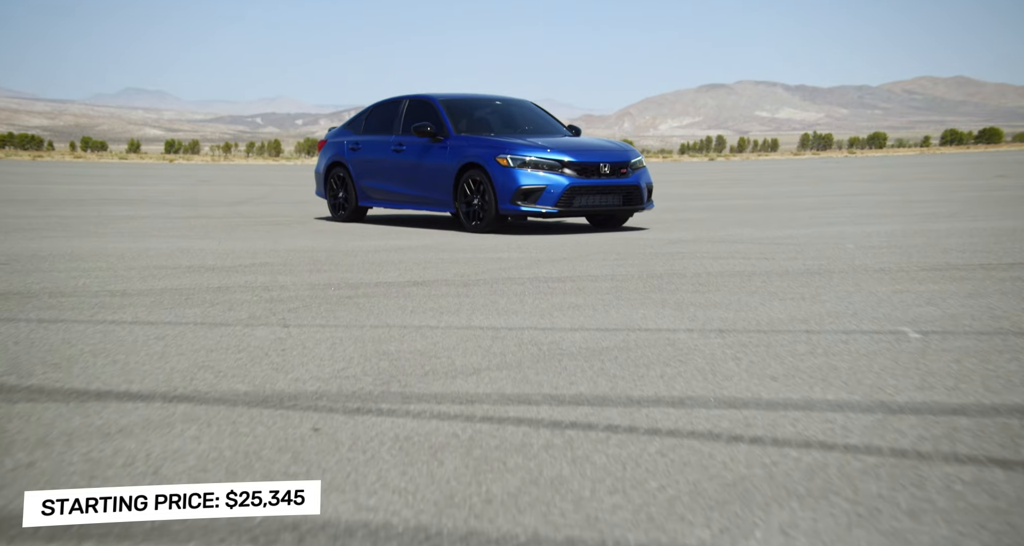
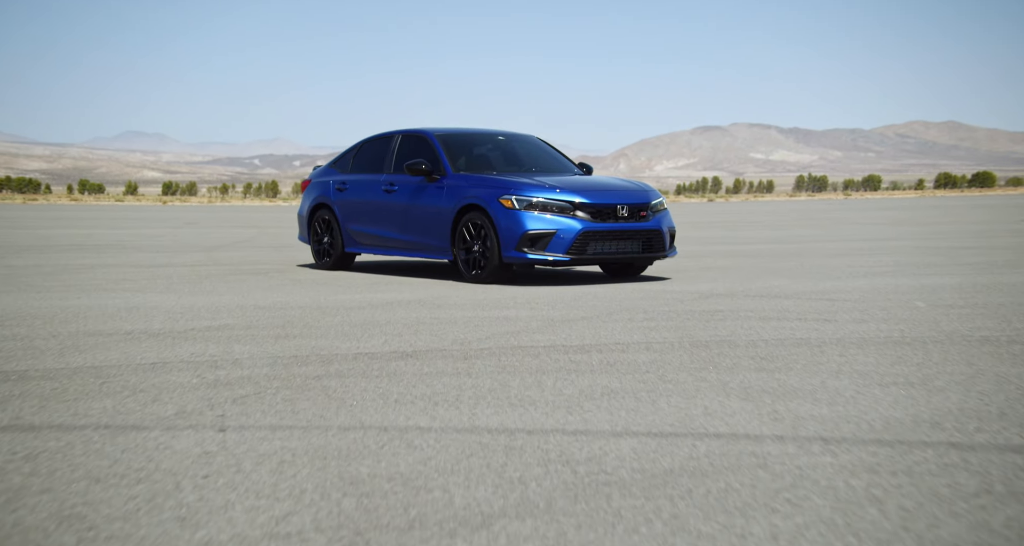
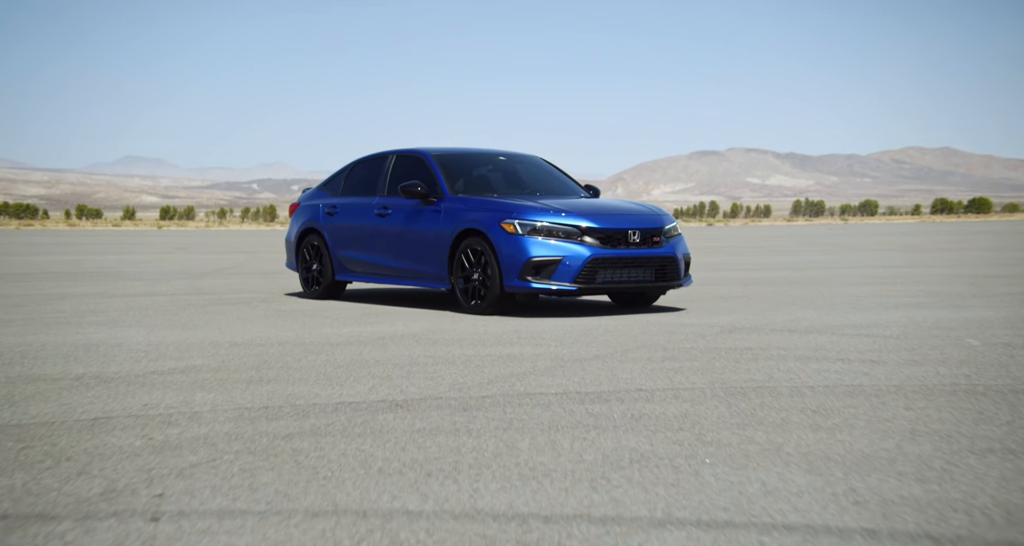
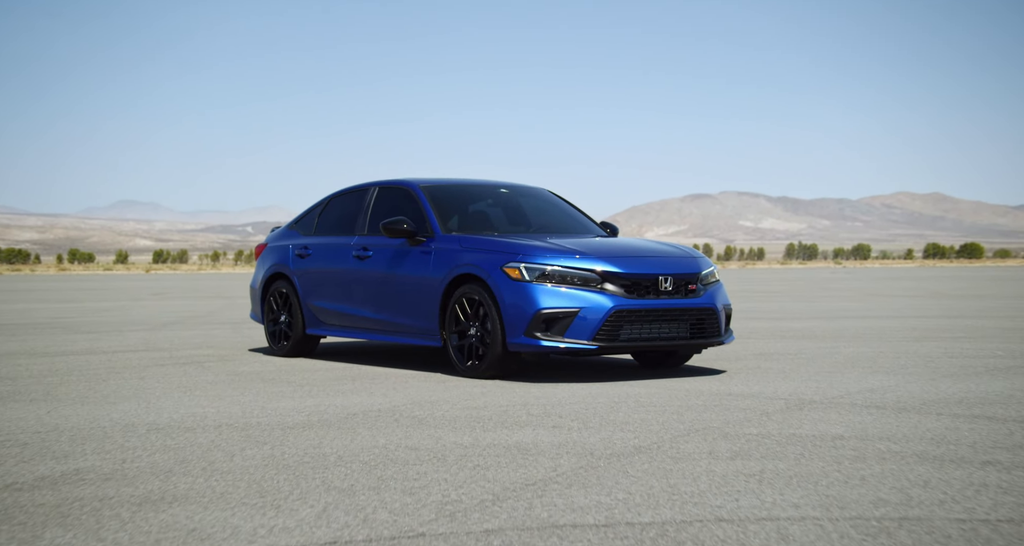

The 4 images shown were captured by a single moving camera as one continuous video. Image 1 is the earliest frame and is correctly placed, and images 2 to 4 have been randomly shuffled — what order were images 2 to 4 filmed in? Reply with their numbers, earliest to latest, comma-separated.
2, 3, 4
